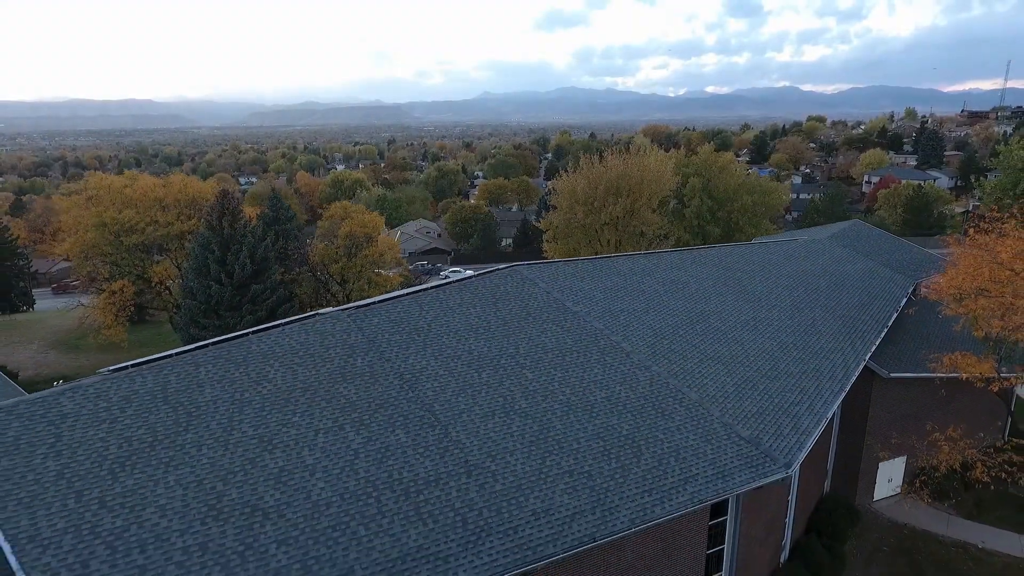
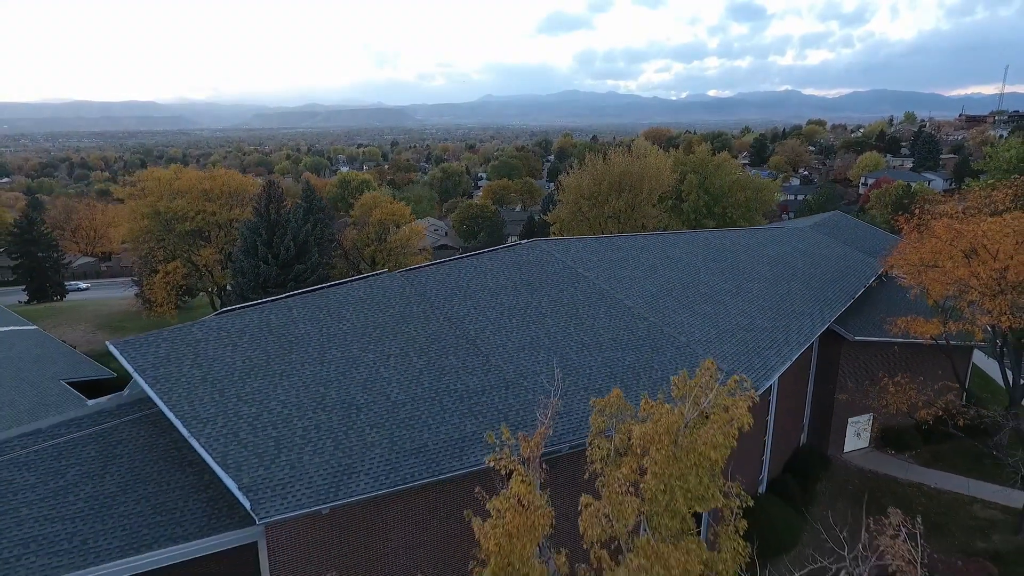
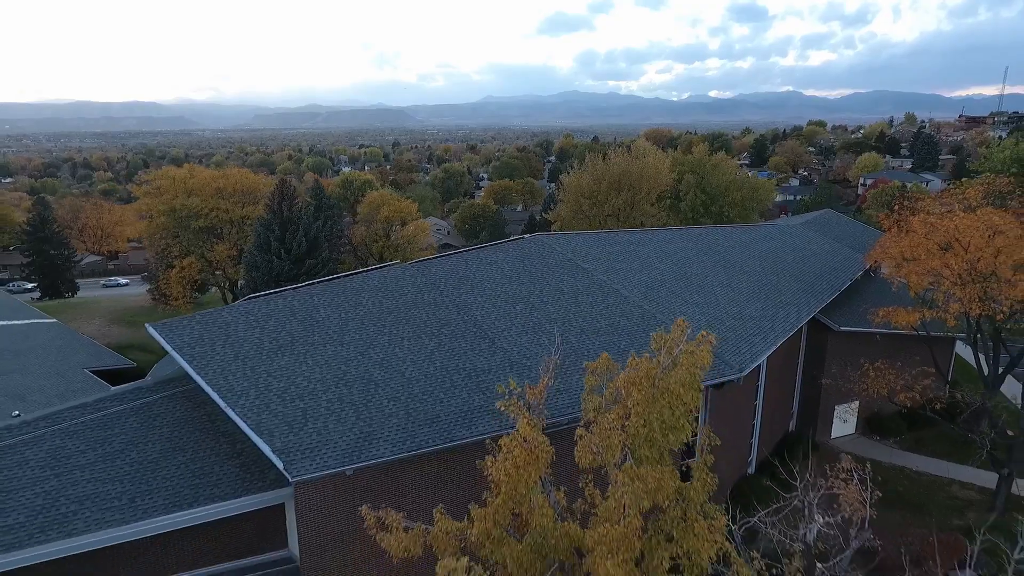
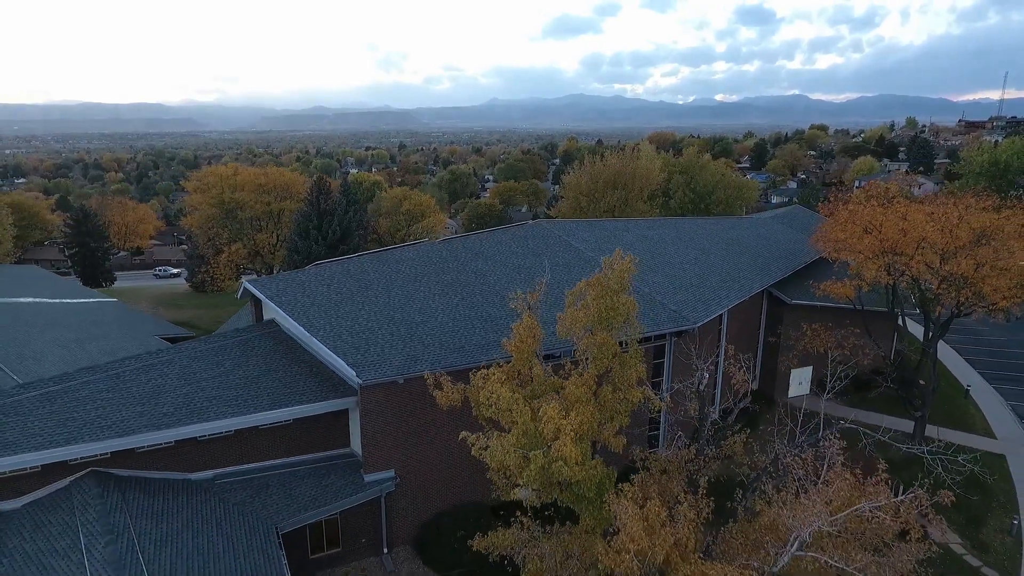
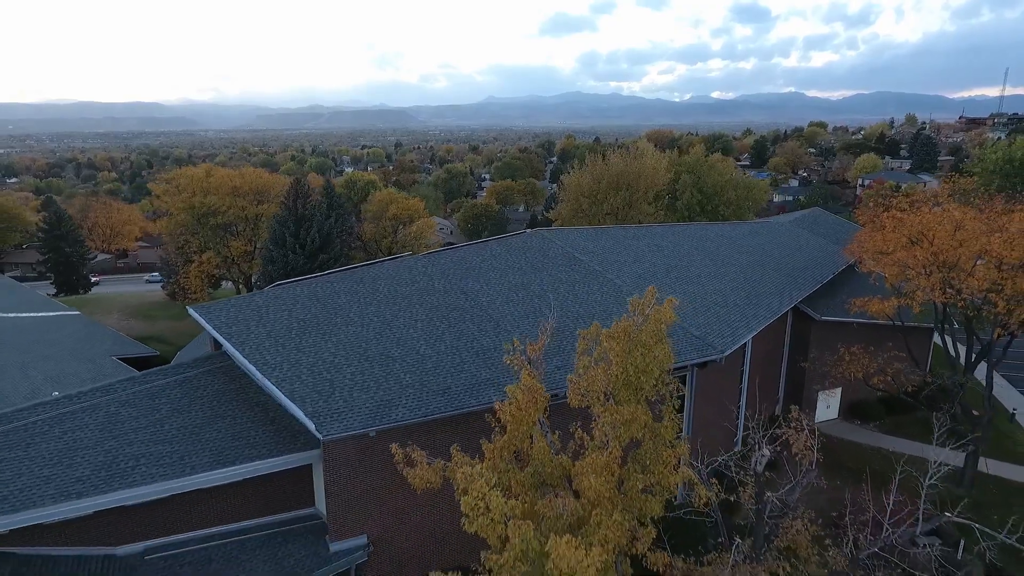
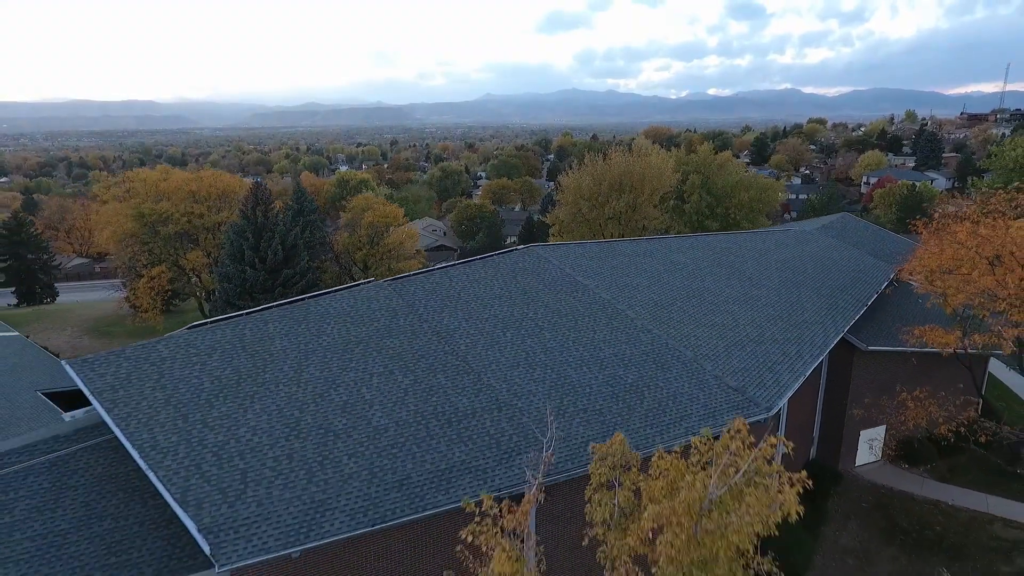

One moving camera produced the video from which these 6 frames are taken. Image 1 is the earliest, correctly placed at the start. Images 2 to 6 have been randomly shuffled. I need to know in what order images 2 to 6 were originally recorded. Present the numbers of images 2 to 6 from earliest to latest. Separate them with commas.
6, 2, 3, 5, 4
